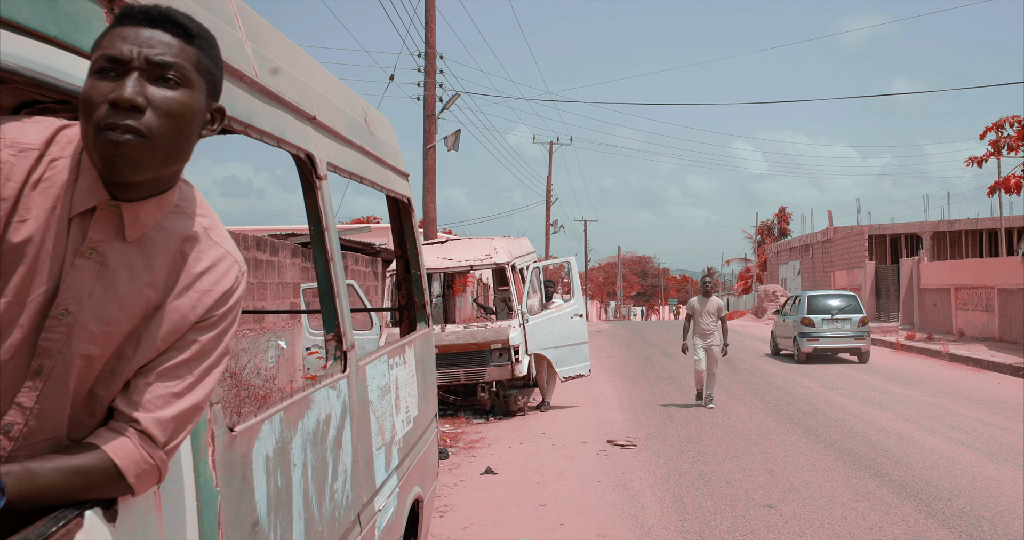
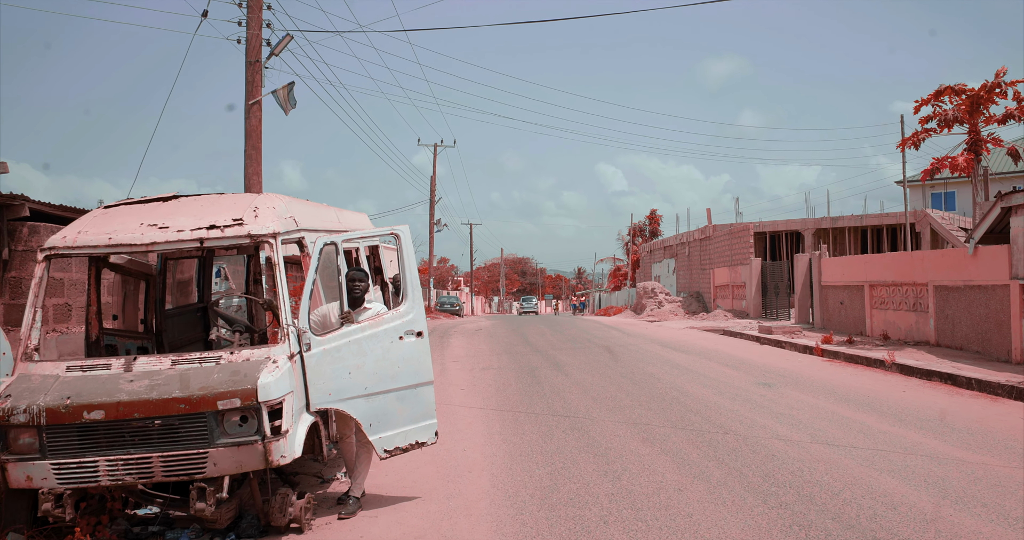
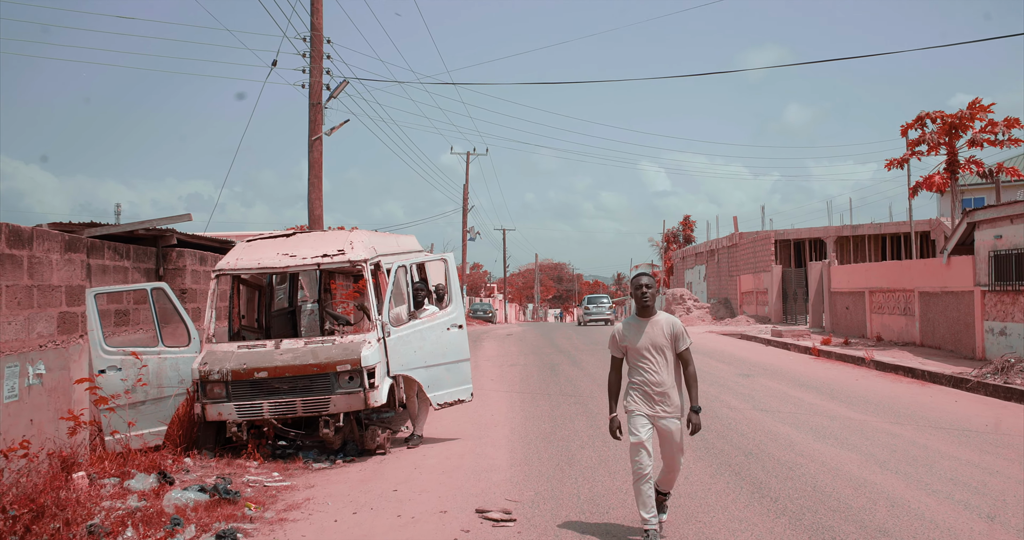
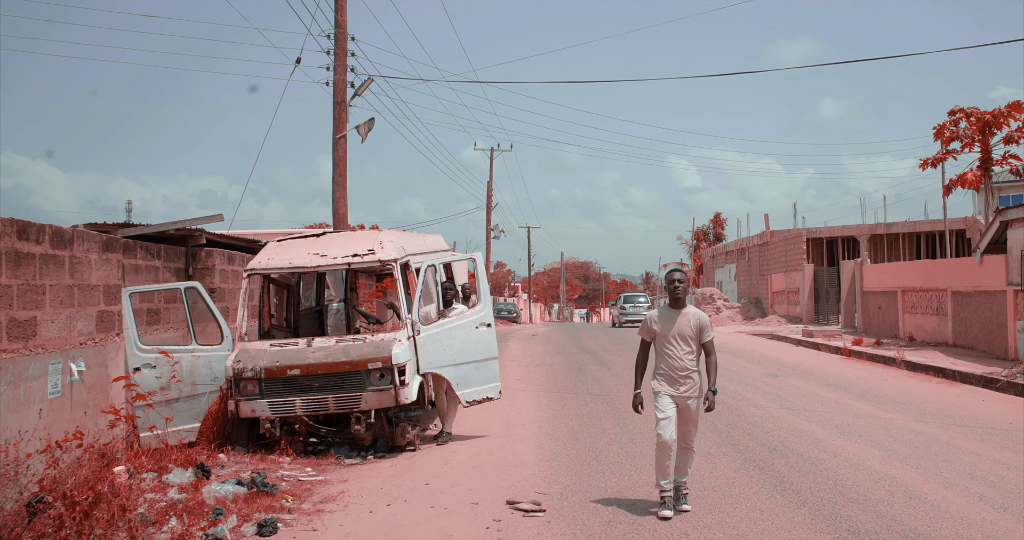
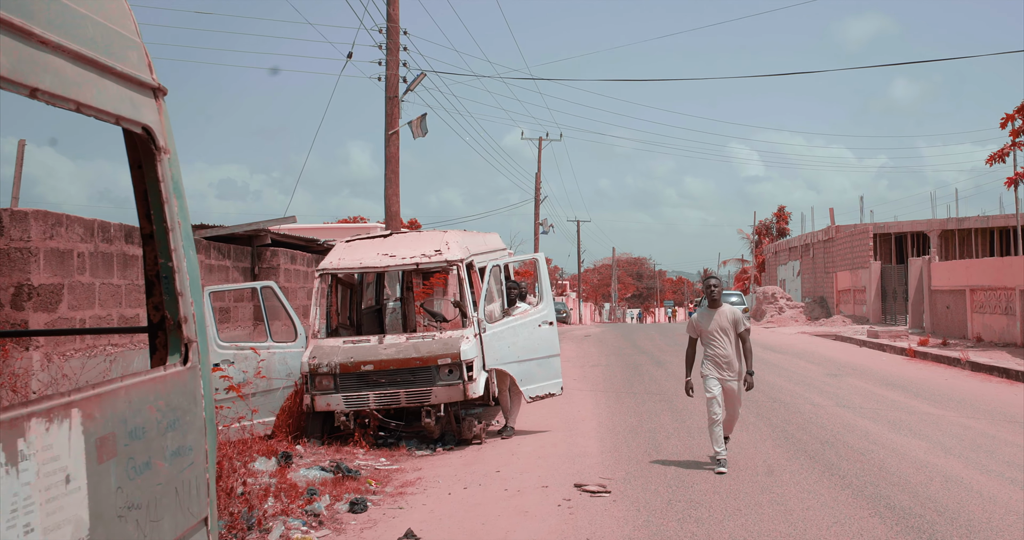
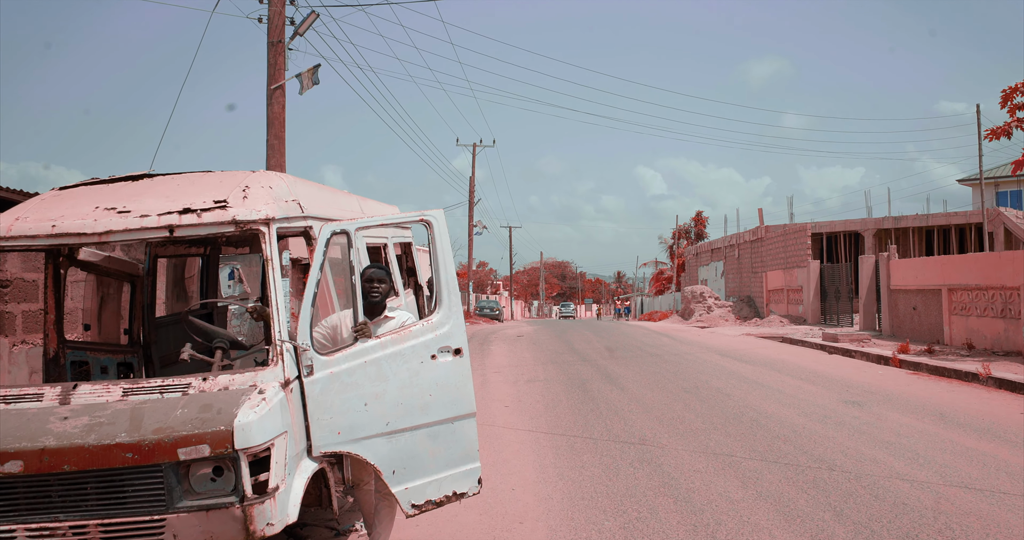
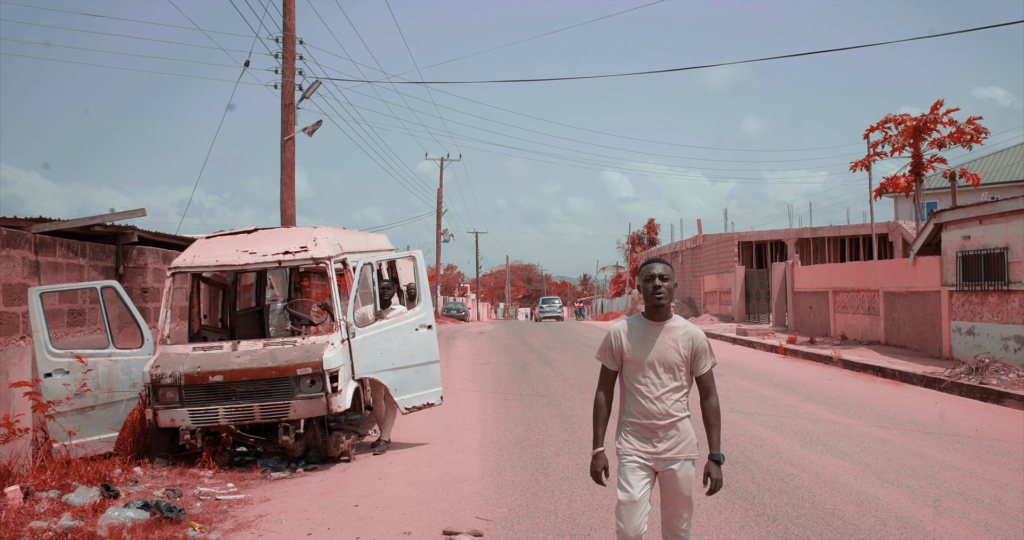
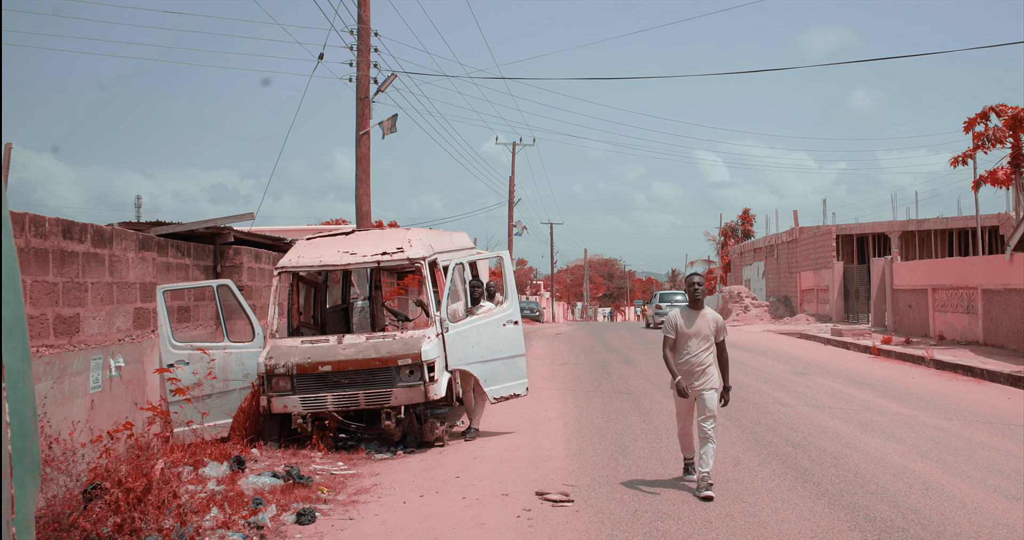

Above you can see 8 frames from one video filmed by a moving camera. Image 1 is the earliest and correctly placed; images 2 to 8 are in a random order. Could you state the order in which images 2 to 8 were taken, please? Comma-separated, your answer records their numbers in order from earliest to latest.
5, 8, 4, 3, 7, 2, 6
